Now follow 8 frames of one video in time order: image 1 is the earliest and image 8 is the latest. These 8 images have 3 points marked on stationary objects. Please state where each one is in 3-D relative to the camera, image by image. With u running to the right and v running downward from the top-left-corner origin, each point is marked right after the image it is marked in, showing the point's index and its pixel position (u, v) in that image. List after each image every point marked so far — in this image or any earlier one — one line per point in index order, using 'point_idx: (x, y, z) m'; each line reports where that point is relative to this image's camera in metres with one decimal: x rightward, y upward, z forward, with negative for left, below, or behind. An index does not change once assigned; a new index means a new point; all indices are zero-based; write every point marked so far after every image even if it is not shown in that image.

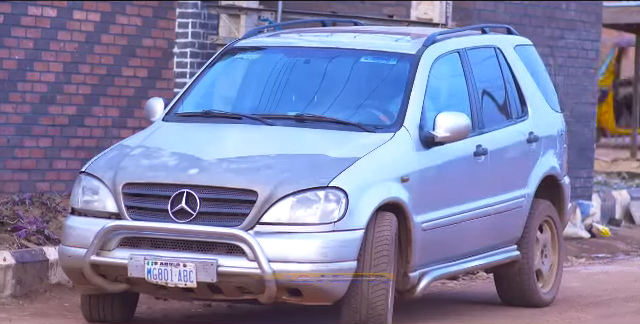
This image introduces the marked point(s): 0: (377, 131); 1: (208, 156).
0: (+0.3, +0.2, +7.2) m
1: (-0.6, 0.0, +6.5) m
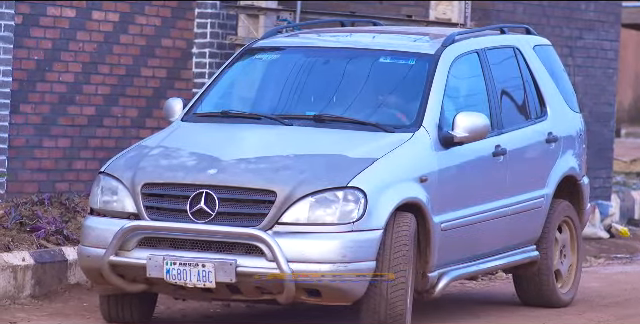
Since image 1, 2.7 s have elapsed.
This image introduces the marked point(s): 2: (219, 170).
0: (+0.4, +0.2, +7.2) m
1: (-0.5, 0.0, +6.5) m
2: (-0.5, 0.0, +6.4) m
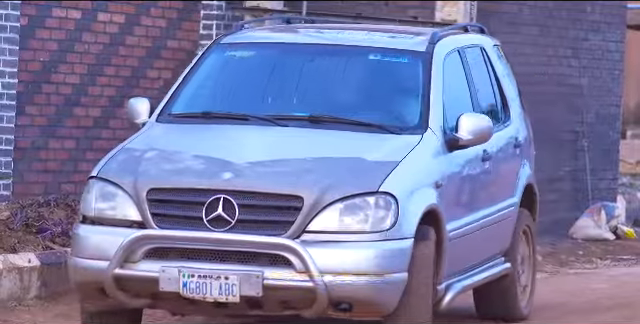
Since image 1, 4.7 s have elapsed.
0: (+0.4, +0.2, +7.3) m
1: (-0.4, 0.0, +6.6) m
2: (-0.4, -0.1, +6.4) m
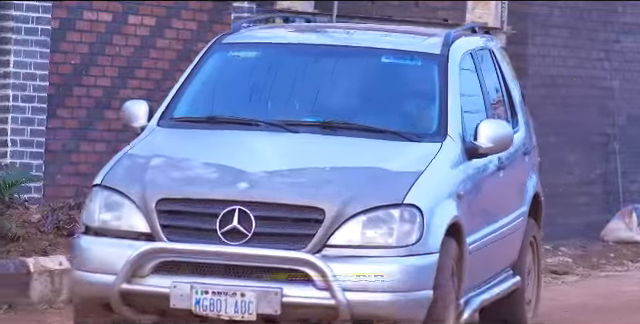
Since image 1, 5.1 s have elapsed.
0: (+0.5, +0.1, +7.0) m
1: (-0.3, 0.0, +6.3) m
2: (-0.3, -0.1, +6.2) m
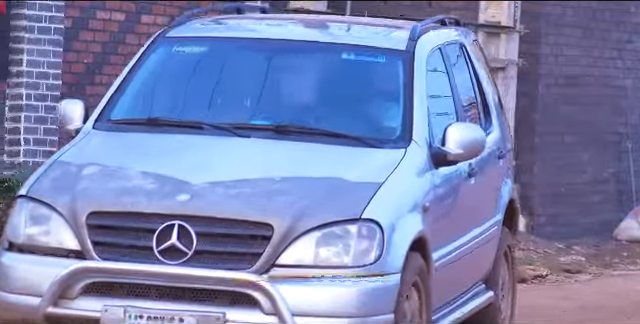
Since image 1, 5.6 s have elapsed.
0: (+0.3, +0.1, +6.4) m
1: (-0.5, -0.1, +5.7) m
2: (-0.6, -0.1, +5.6) m
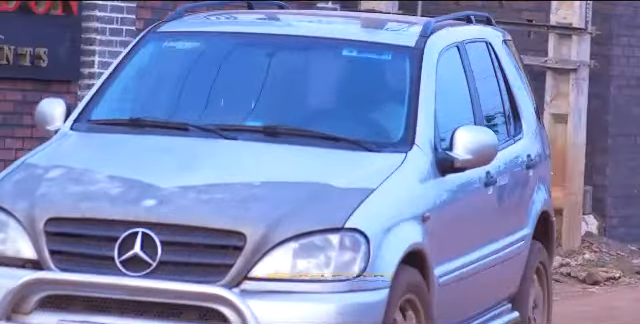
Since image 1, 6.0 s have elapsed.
0: (+0.3, +0.1, +5.9) m
1: (-0.6, -0.1, +5.3) m
2: (-0.6, -0.2, +5.1) m
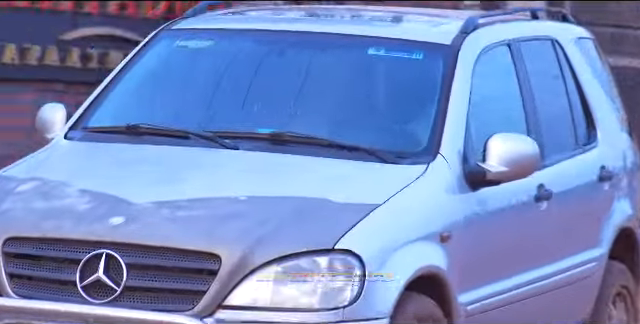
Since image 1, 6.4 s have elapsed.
0: (+0.3, 0.0, +5.2) m
1: (-0.7, -0.1, +4.7) m
2: (-0.7, -0.2, +4.6) m
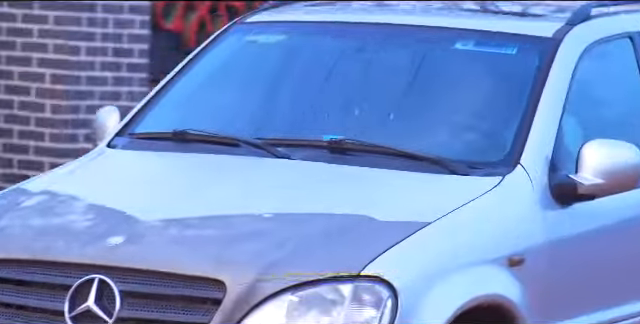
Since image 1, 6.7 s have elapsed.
0: (+0.5, 0.0, +4.5) m
1: (-0.5, -0.2, +4.1) m
2: (-0.6, -0.2, +4.0) m
